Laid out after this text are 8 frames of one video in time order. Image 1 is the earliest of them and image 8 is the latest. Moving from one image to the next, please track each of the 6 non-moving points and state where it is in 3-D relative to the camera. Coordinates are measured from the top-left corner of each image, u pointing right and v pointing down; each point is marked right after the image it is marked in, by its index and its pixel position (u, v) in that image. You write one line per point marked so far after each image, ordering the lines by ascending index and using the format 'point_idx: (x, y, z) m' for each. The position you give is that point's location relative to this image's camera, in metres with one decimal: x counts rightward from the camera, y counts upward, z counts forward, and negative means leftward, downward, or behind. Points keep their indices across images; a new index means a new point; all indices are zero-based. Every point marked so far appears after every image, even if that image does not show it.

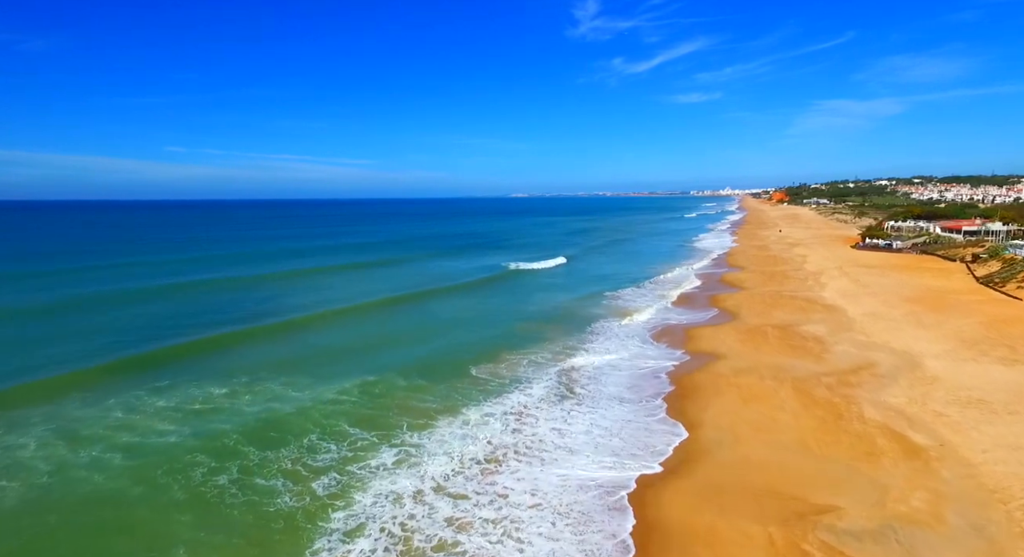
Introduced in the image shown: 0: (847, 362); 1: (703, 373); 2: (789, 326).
0: (+7.9, -2.0, +15.0) m
1: (+4.5, -2.3, +15.2) m
2: (+8.7, -1.5, +19.9) m
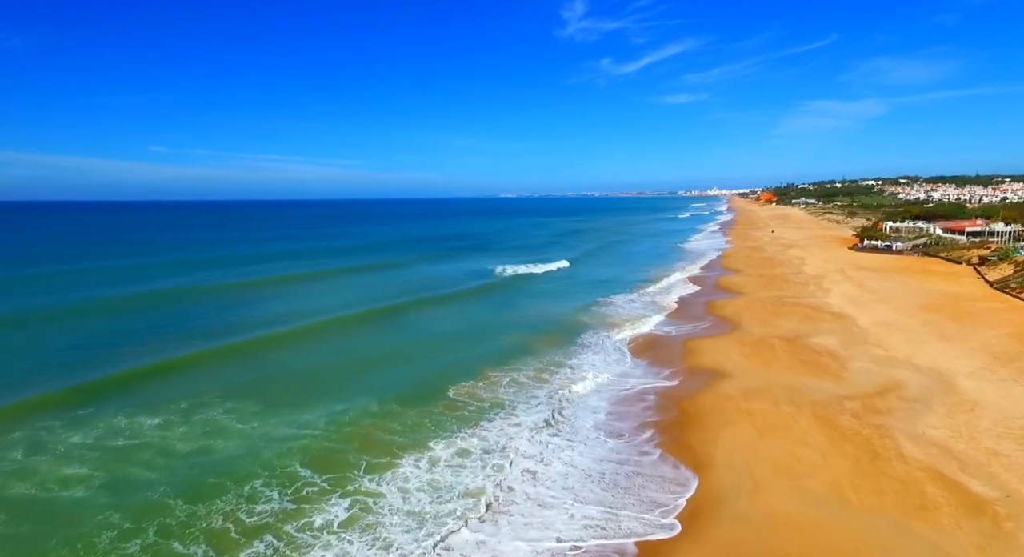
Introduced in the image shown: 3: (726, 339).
0: (+7.5, -2.2, +13.3) m
1: (+4.1, -2.5, +13.5) m
2: (+8.2, -1.7, +18.3) m
3: (+6.4, -1.8, +19.1) m
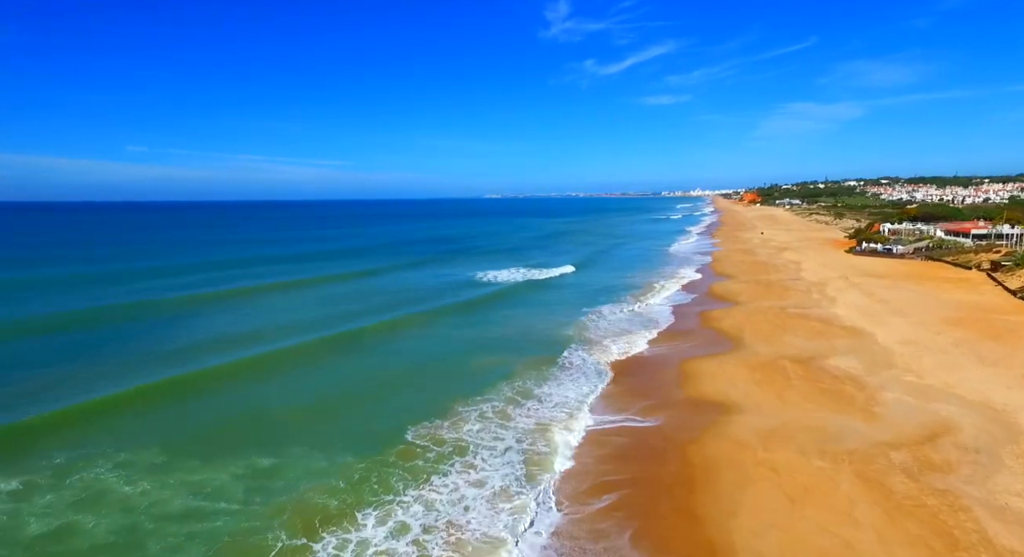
0: (+6.9, -2.5, +11.0) m
1: (+3.5, -2.8, +11.1) m
2: (+7.5, -2.0, +15.9) m
3: (+5.6, -2.1, +16.7) m
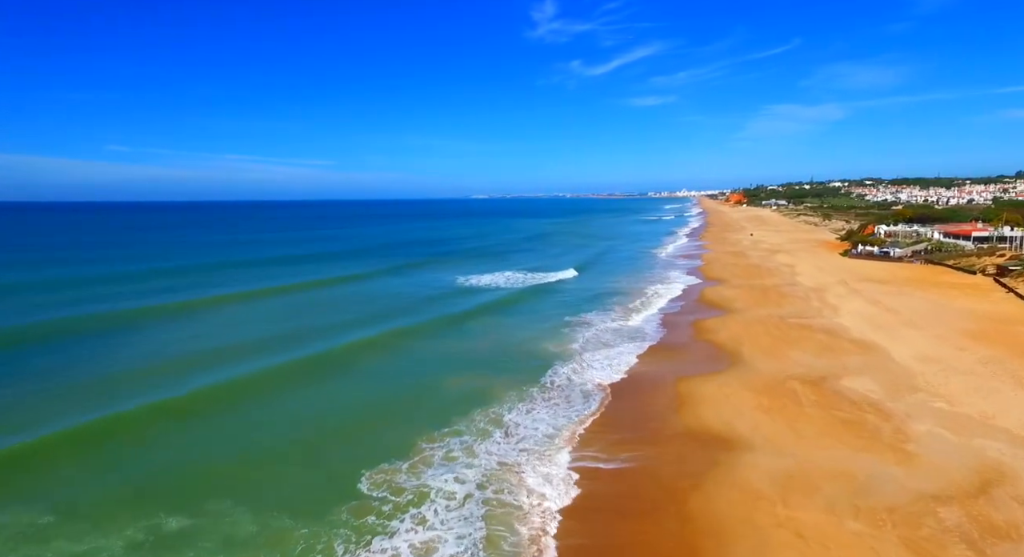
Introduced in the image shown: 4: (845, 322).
0: (+6.4, -2.7, +9.3) m
1: (+3.1, -3.0, +9.3) m
2: (+6.9, -2.2, +14.2) m
3: (+5.1, -2.4, +15.0) m
4: (+10.2, -1.3, +19.5) m
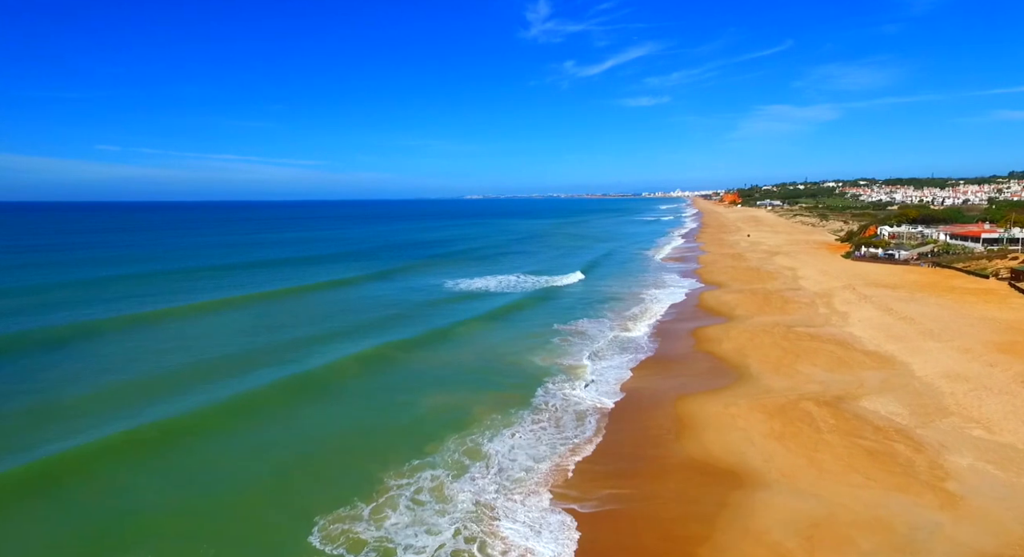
0: (+6.2, -2.9, +7.9) m
1: (+2.8, -3.2, +7.9) m
2: (+6.6, -2.4, +12.8) m
3: (+4.7, -2.5, +13.6) m
4: (+9.8, -1.5, +18.2) m
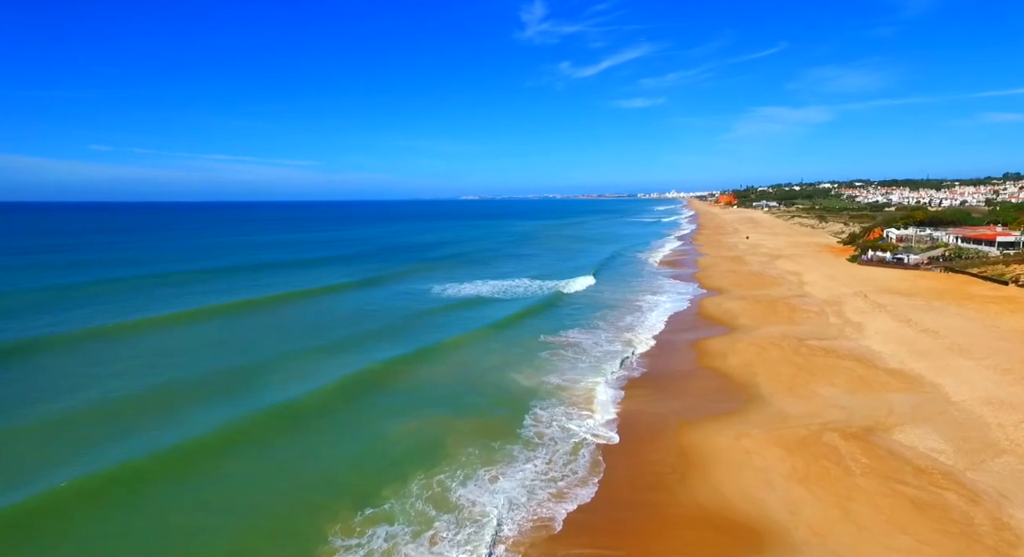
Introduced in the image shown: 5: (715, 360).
0: (+5.8, -3.1, +6.2) m
1: (+2.5, -3.4, +6.1) m
2: (+6.3, -2.6, +11.2) m
3: (+4.4, -2.8, +11.9) m
4: (+9.4, -1.7, +16.5) m
5: (+5.4, -2.2, +16.9) m
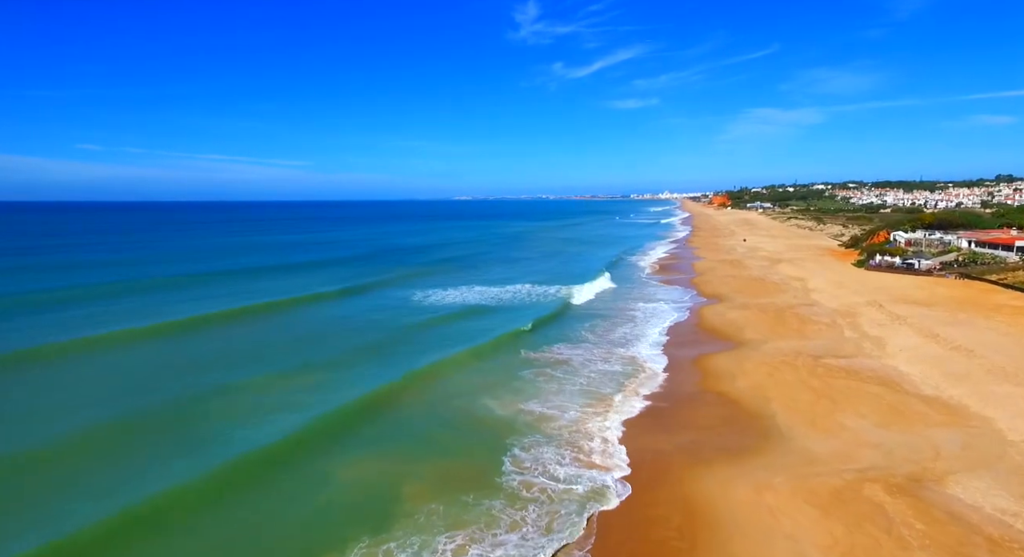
0: (+5.5, -3.3, +4.3) m
1: (+2.1, -3.7, +4.2) m
2: (+5.9, -2.9, +9.2) m
3: (+4.0, -3.0, +9.9) m
4: (+9.0, -2.0, +14.7) m
5: (+4.9, -2.4, +15.0) m
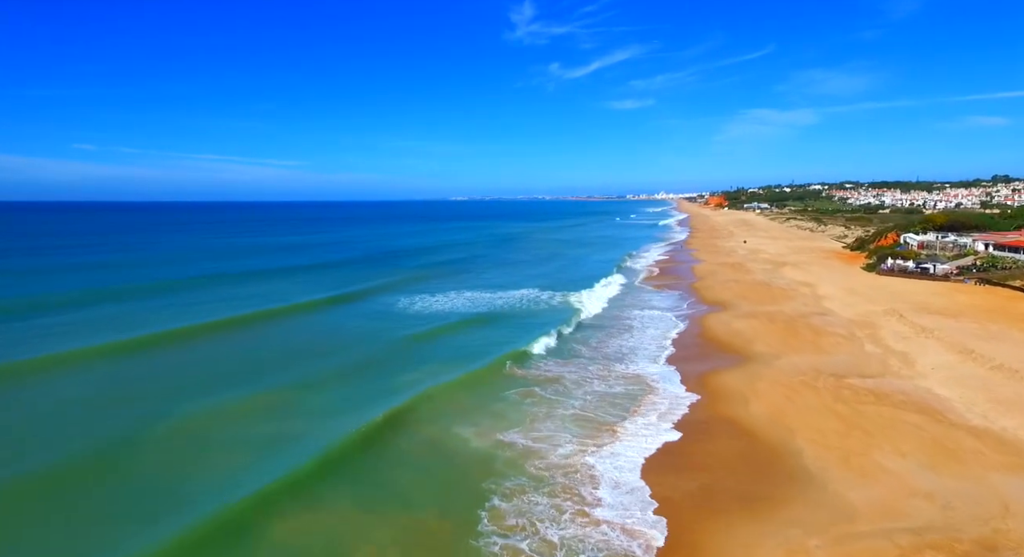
0: (+5.2, -3.5, +2.5) m
1: (+1.8, -3.9, +2.4) m
2: (+5.6, -3.1, +7.5) m
3: (+3.7, -3.3, +8.2) m
4: (+8.6, -2.2, +12.9) m
5: (+4.6, -2.7, +13.2) m
